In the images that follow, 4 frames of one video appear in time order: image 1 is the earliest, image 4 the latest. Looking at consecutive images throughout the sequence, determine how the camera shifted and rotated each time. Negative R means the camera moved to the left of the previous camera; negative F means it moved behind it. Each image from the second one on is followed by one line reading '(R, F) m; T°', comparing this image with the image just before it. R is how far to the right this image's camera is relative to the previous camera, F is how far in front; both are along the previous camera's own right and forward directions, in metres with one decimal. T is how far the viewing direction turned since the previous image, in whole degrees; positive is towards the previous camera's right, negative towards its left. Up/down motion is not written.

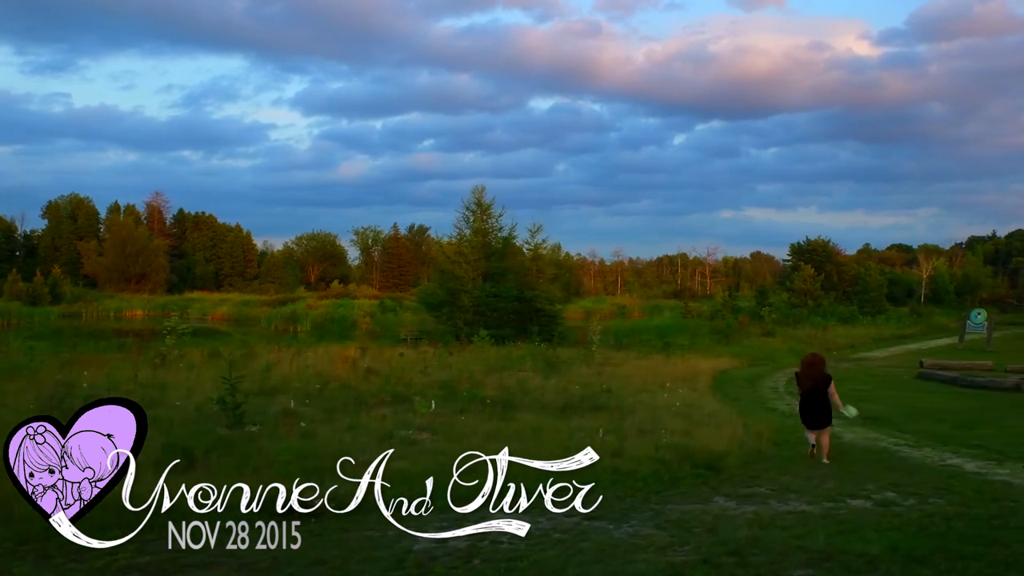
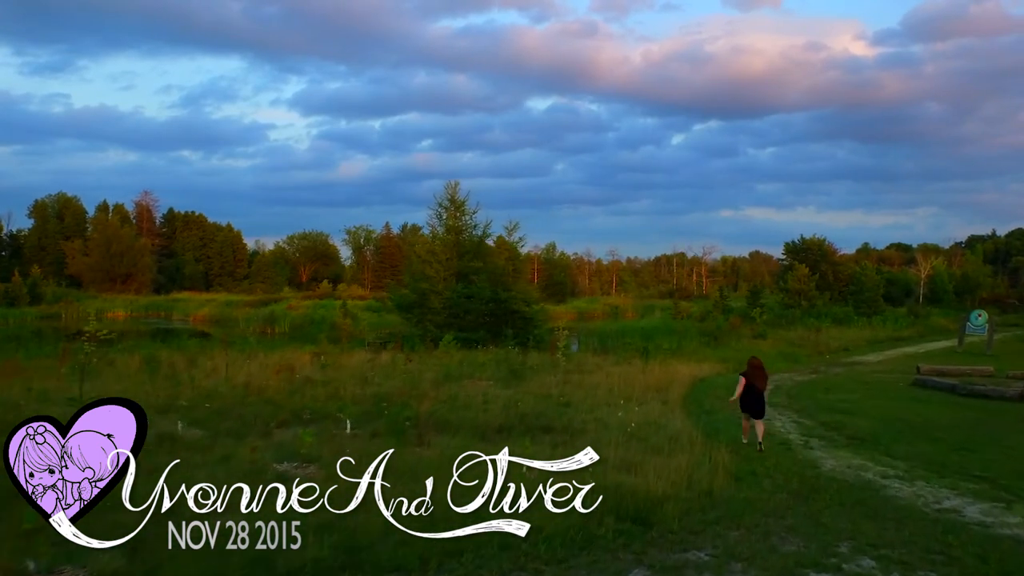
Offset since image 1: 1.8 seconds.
(+1.0, +1.6) m; 0°
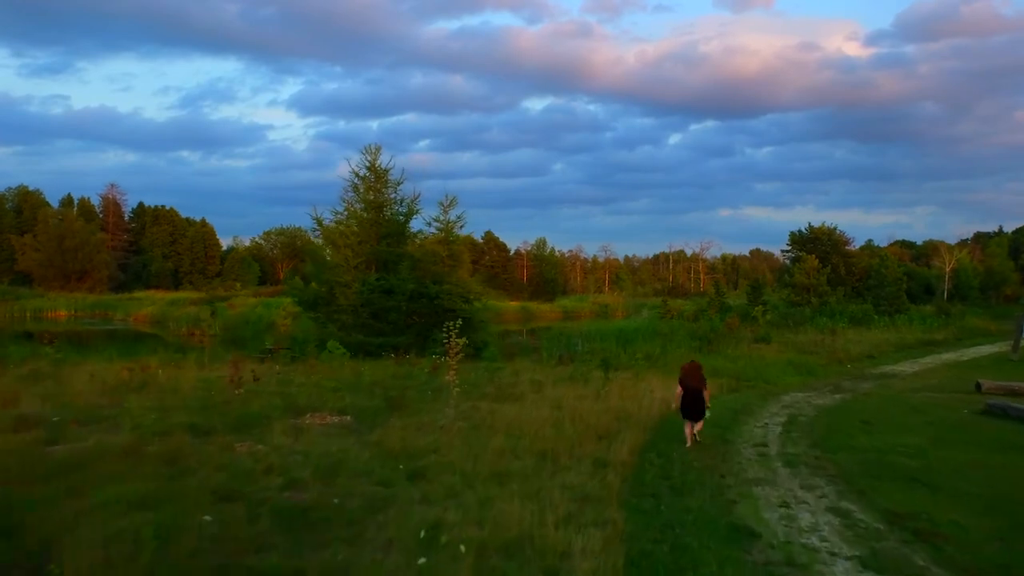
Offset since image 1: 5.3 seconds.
(+2.0, +6.5) m; 0°
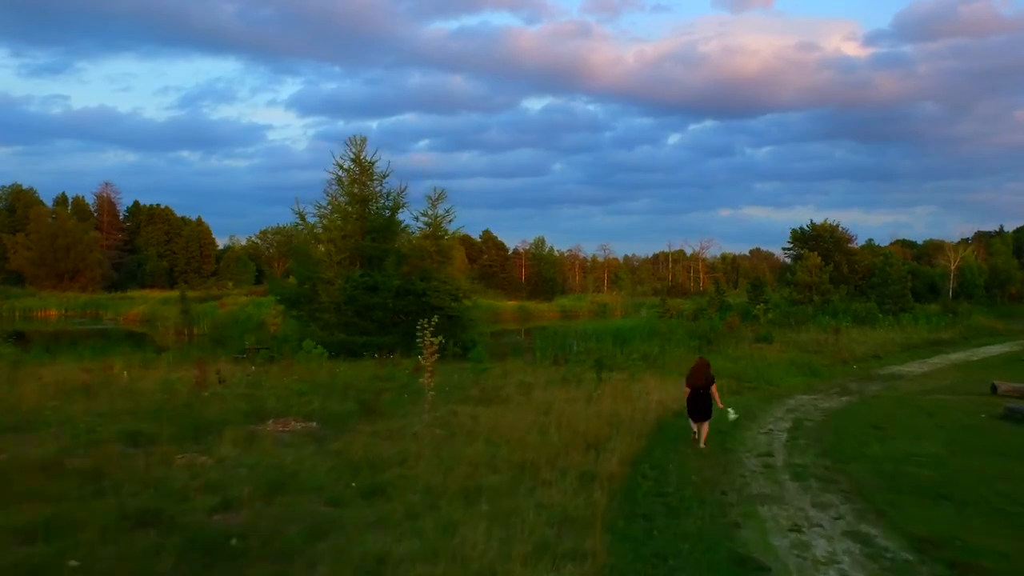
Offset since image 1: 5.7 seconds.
(+0.3, +1.0) m; 0°
